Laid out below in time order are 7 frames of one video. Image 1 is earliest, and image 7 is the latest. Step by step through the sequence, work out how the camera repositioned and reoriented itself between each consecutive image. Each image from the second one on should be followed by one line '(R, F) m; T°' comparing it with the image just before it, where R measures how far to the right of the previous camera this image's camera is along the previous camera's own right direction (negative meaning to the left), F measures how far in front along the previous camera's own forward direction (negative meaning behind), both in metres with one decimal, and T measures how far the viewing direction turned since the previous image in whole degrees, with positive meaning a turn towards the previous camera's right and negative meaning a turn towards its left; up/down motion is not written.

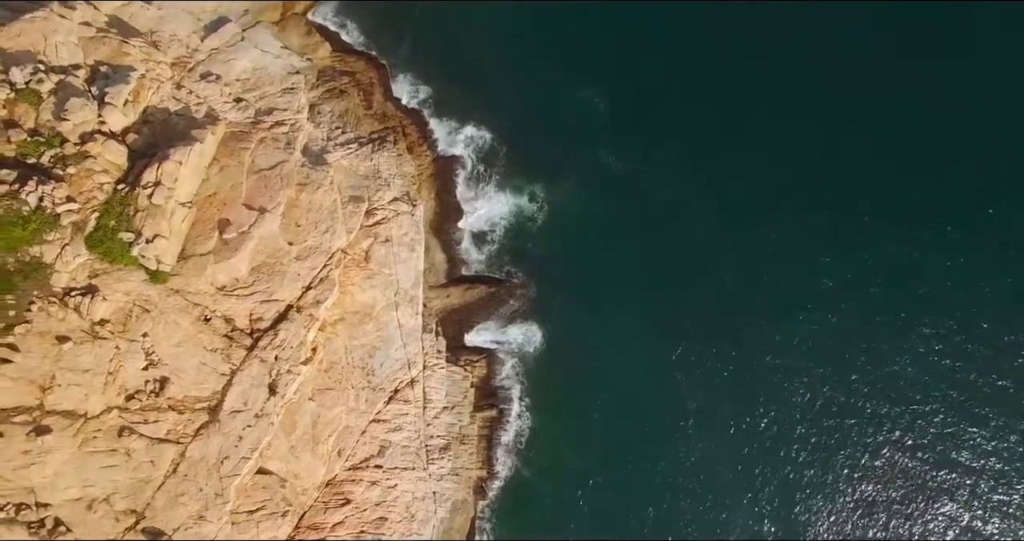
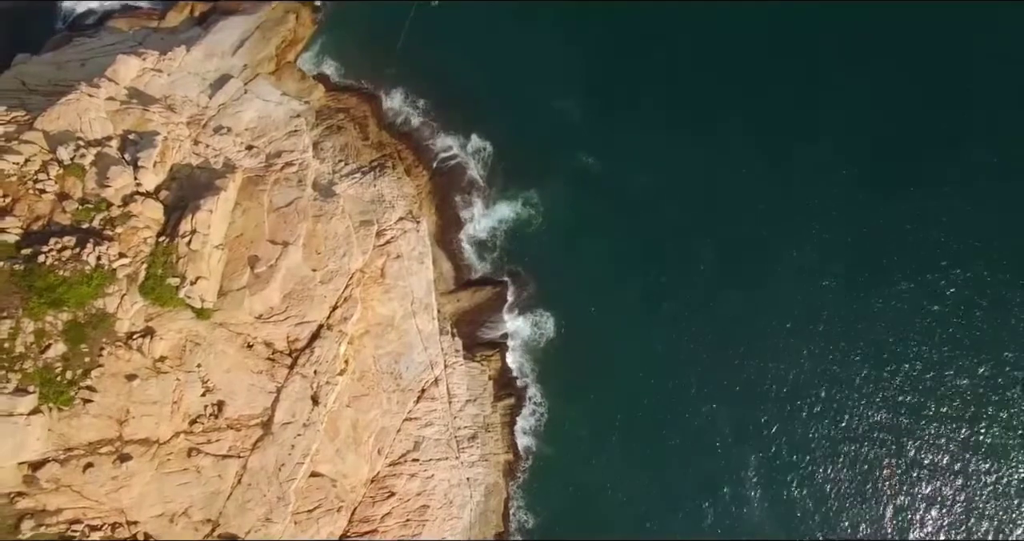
(0.0, -4.0) m; 0°
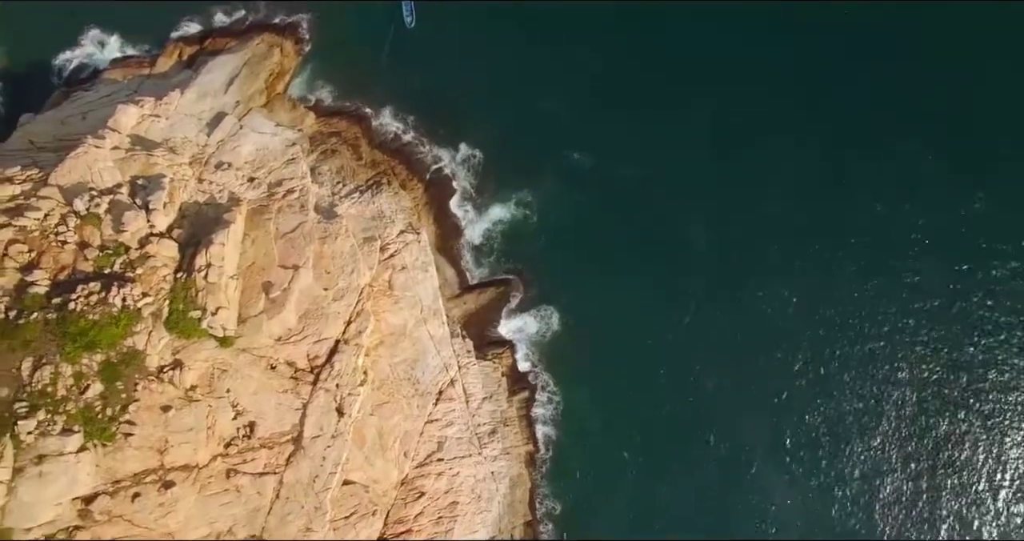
(0.0, -1.8) m; 0°
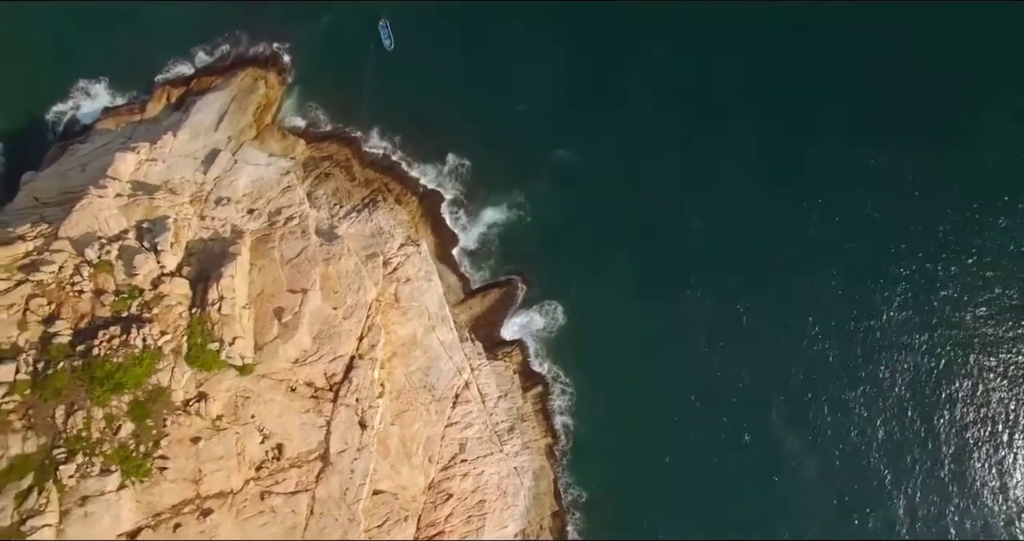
(0.0, -1.3) m; 0°
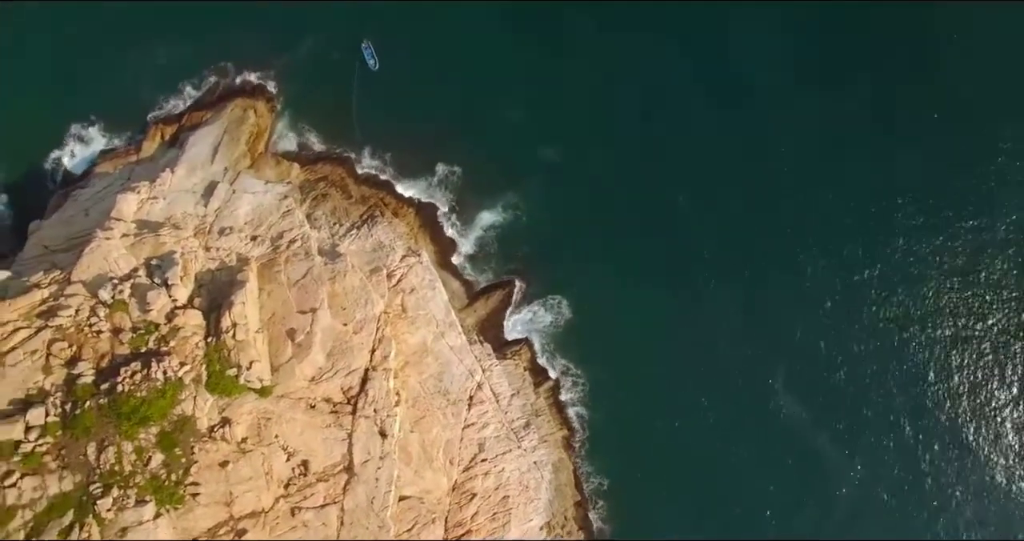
(0.0, -1.1) m; 0°
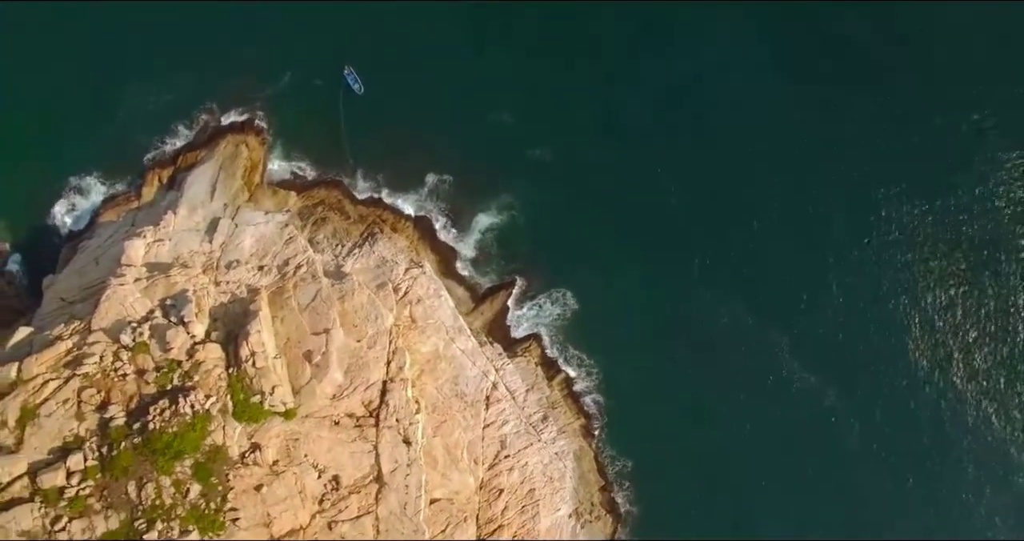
(0.0, -1.4) m; 0°
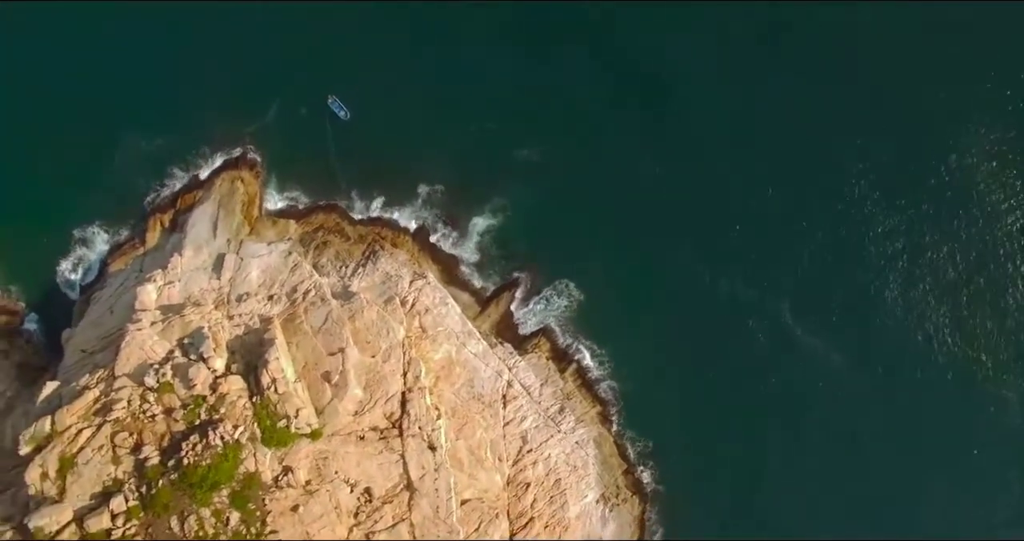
(0.0, -1.3) m; 0°
